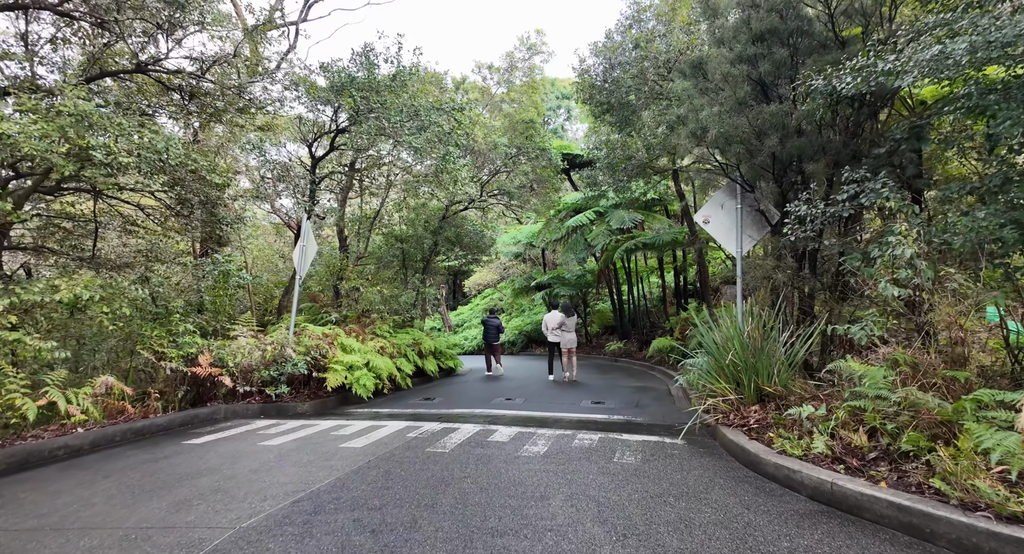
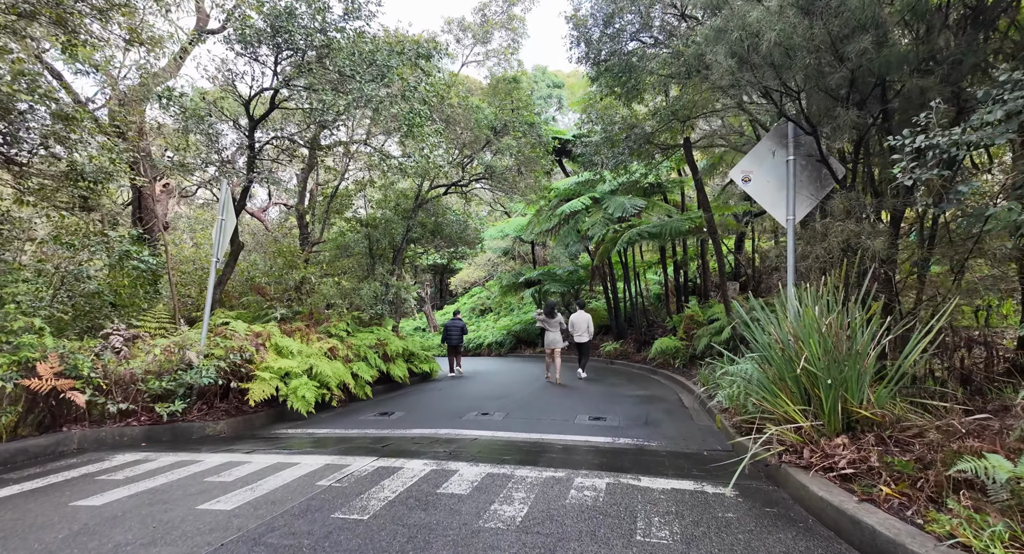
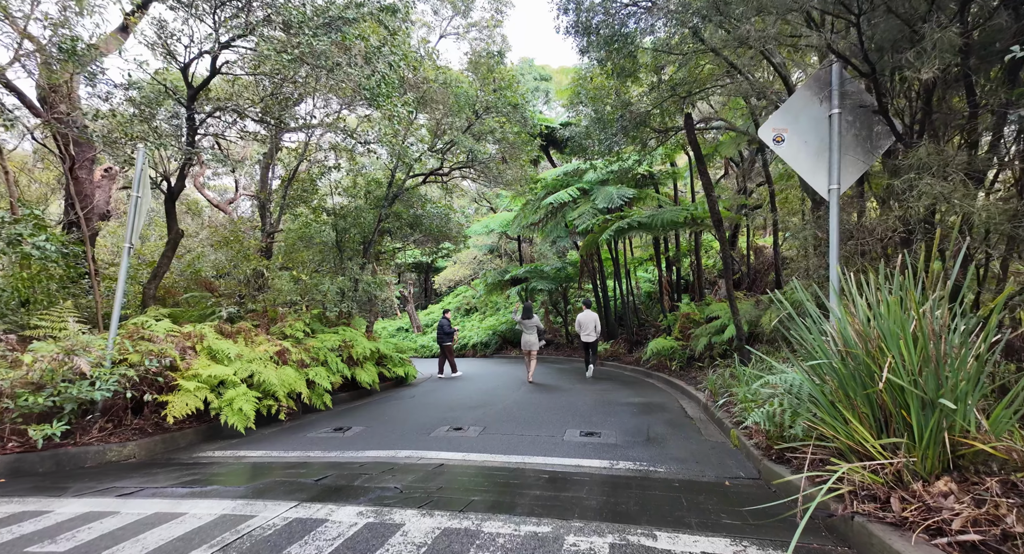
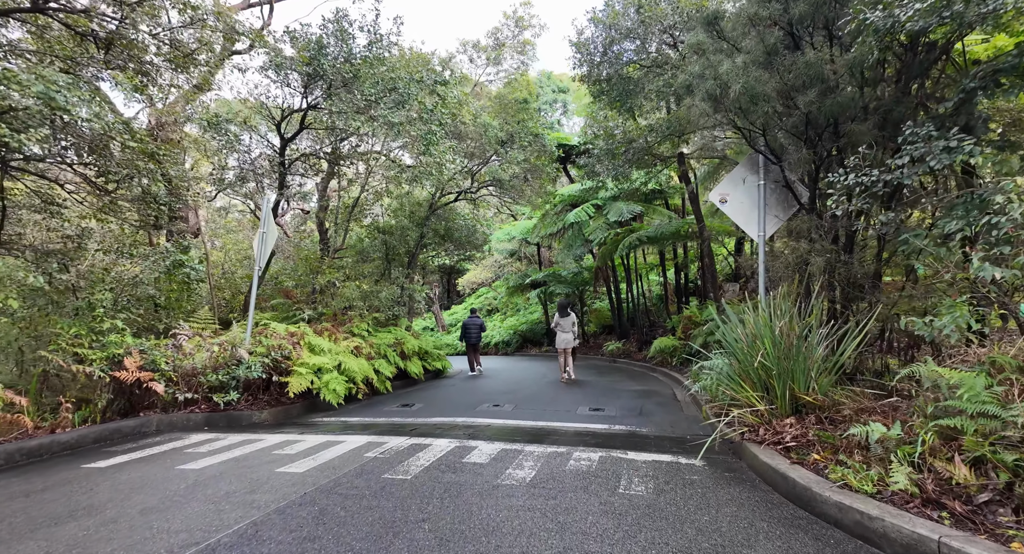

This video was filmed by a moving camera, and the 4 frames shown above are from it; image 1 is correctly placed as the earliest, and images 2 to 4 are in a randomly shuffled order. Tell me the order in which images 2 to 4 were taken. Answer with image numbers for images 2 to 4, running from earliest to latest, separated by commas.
4, 2, 3
